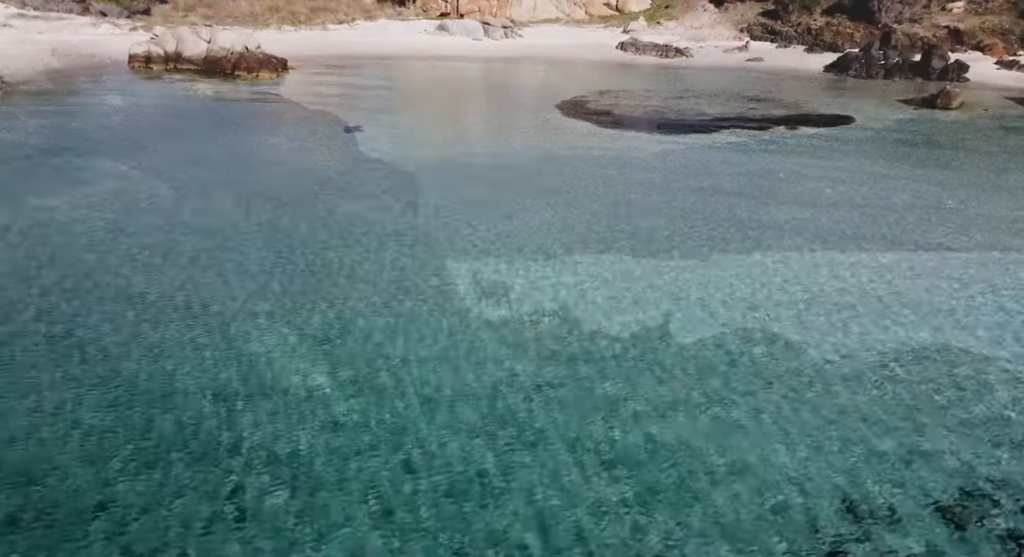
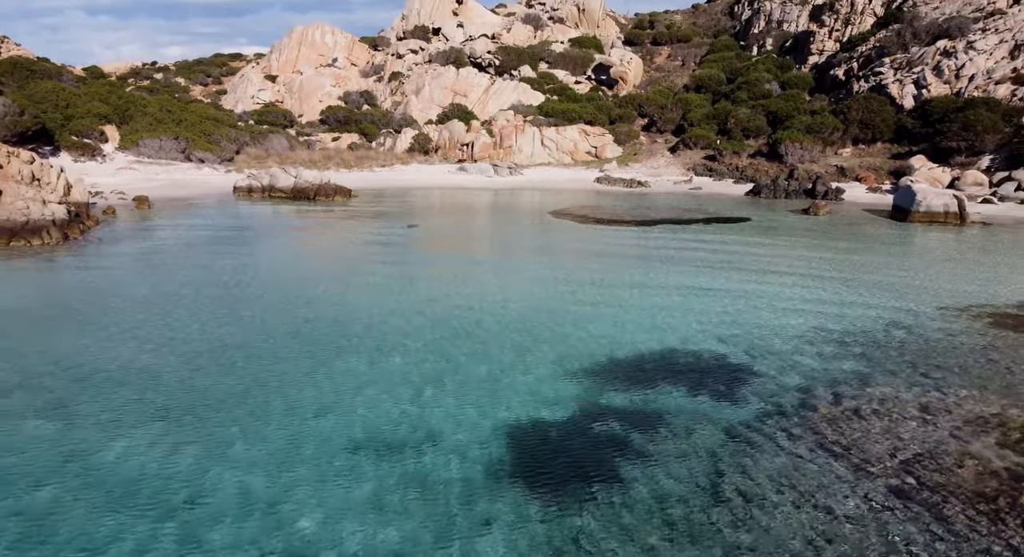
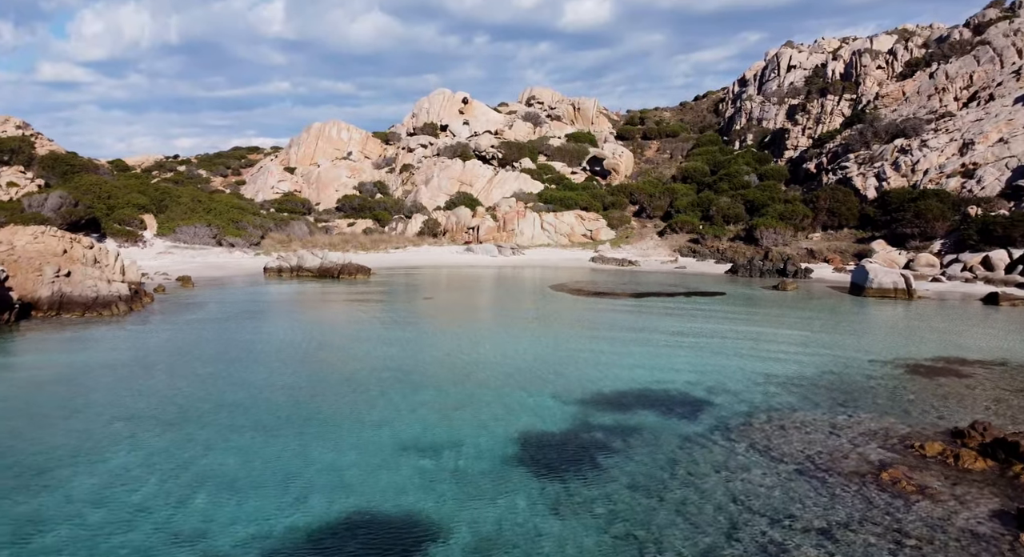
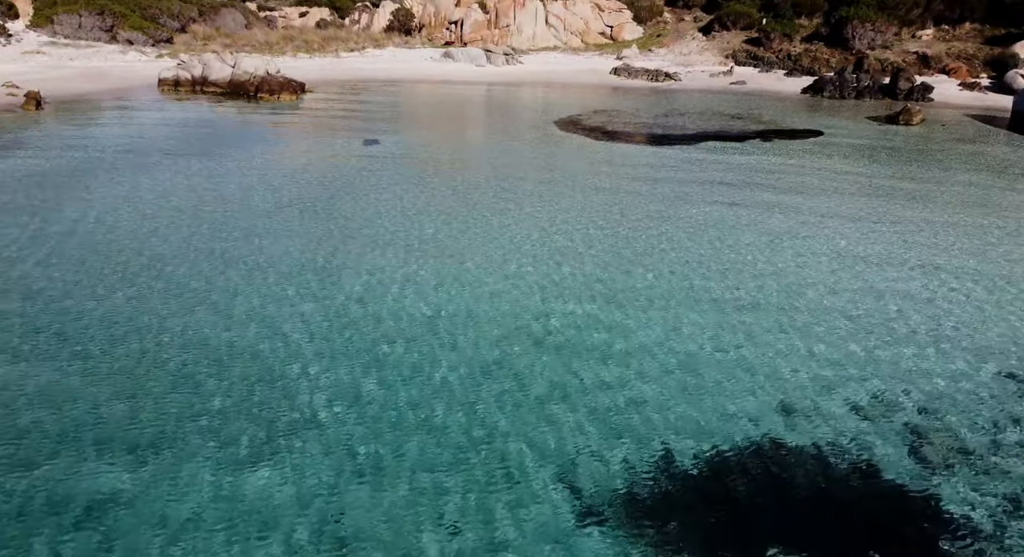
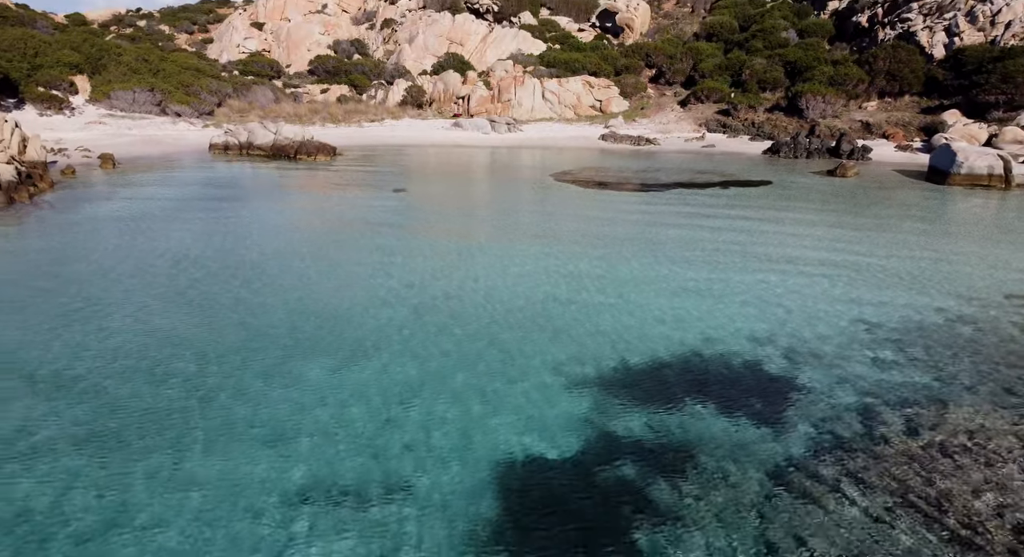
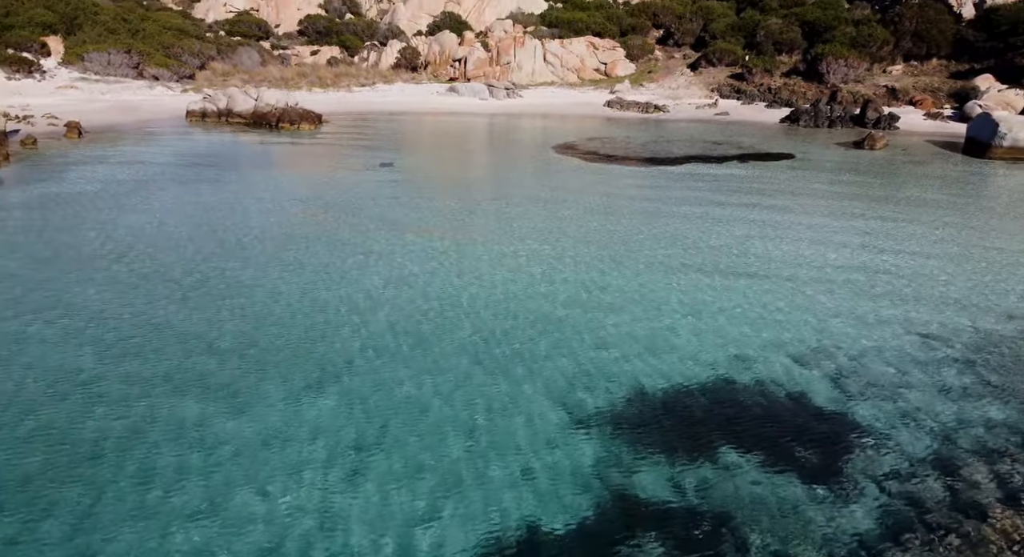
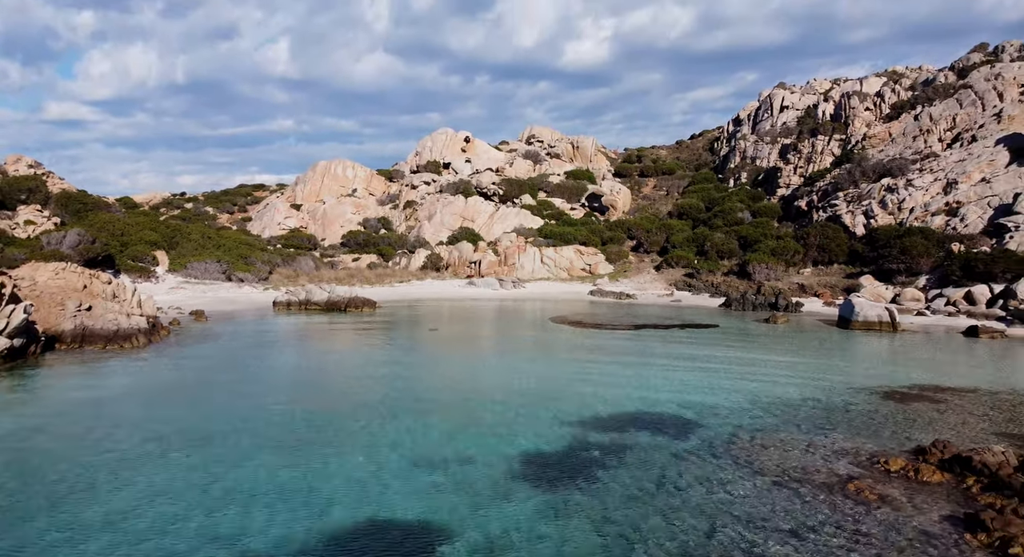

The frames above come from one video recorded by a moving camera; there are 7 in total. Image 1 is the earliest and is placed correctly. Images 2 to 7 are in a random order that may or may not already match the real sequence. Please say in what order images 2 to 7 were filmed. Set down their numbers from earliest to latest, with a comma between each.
4, 6, 5, 2, 3, 7
